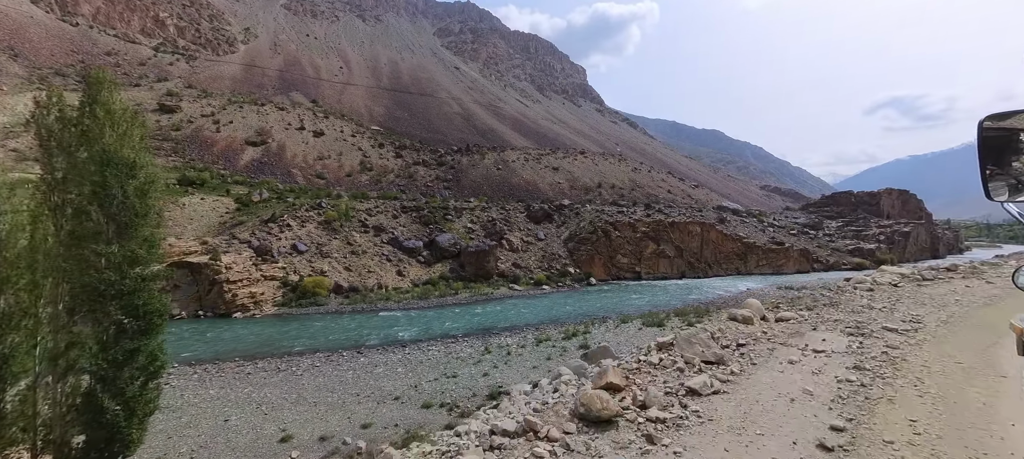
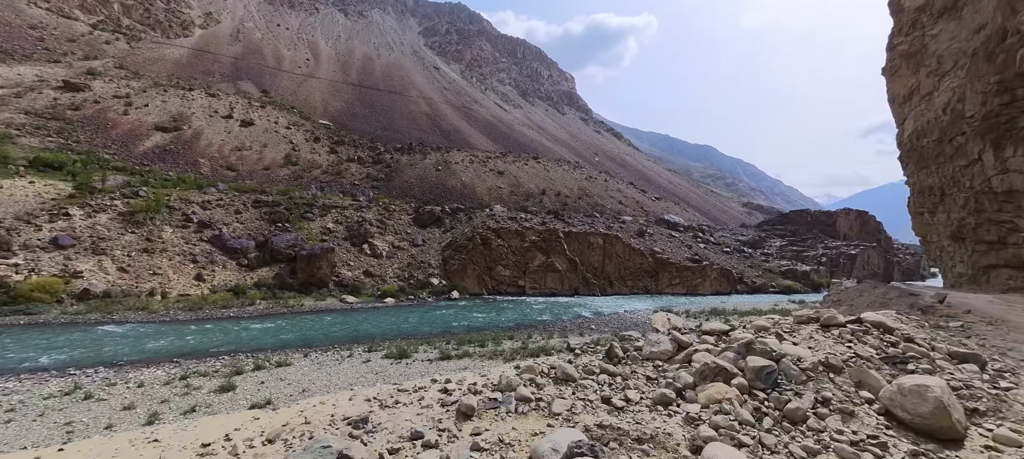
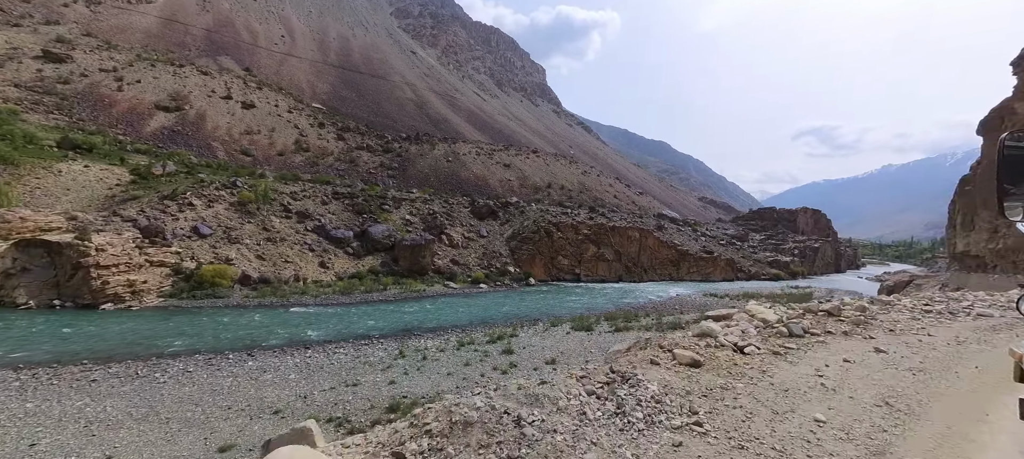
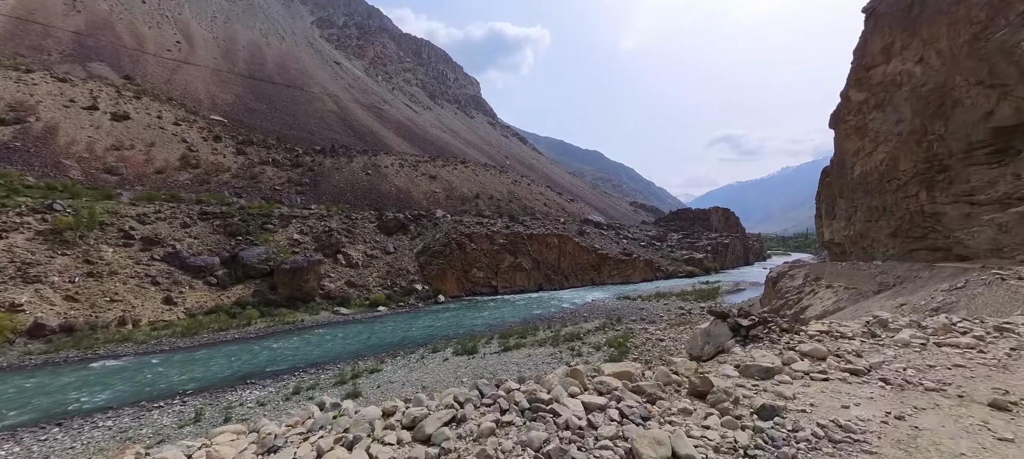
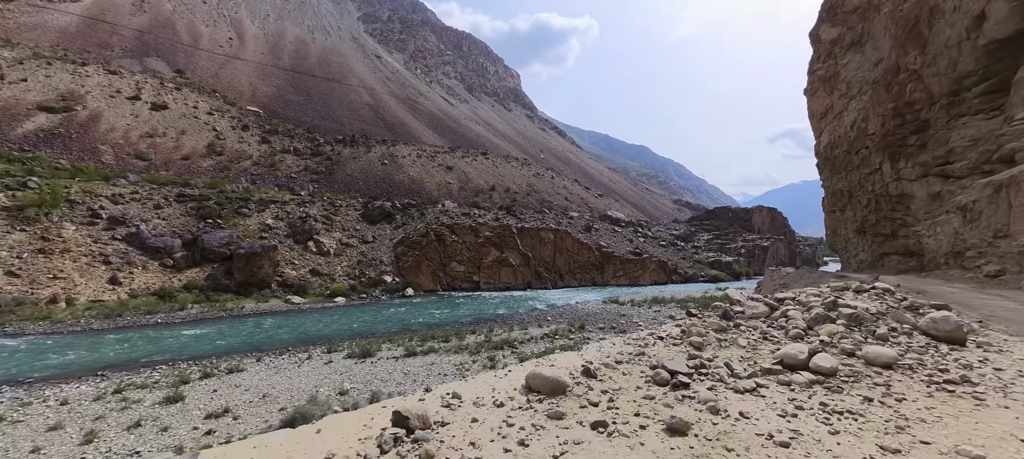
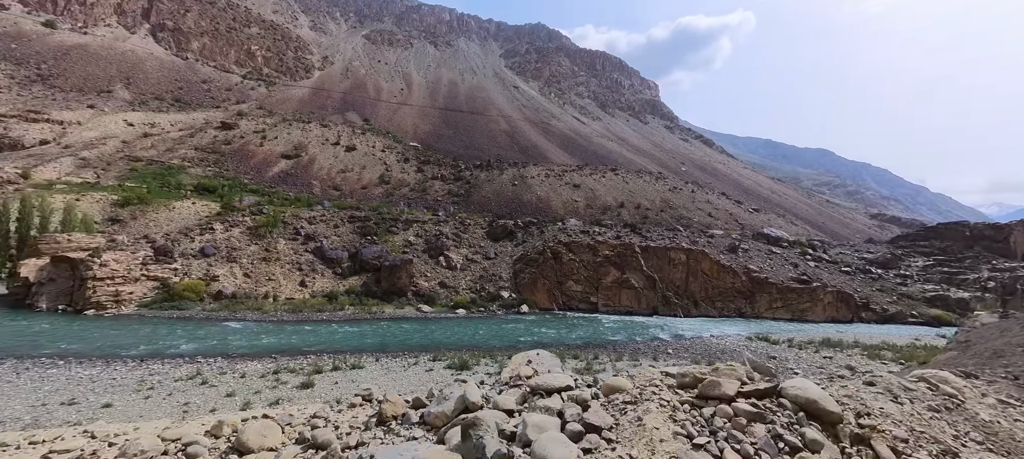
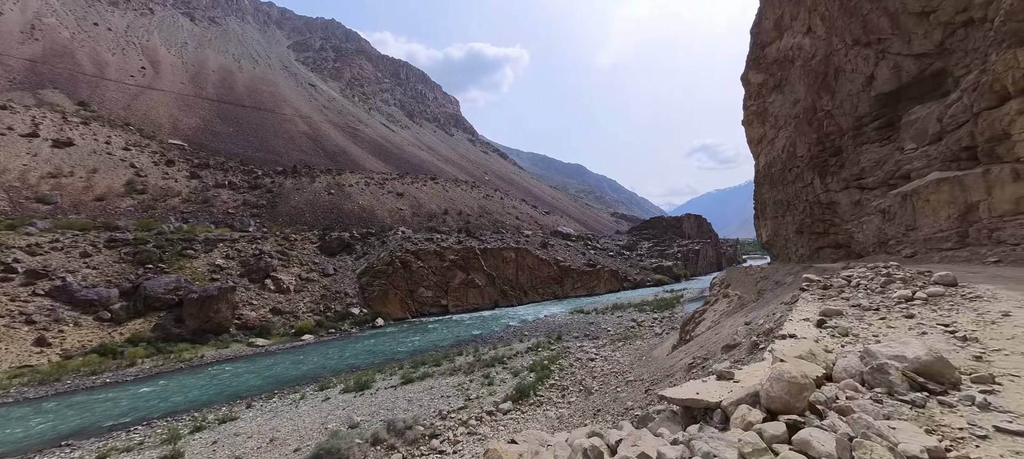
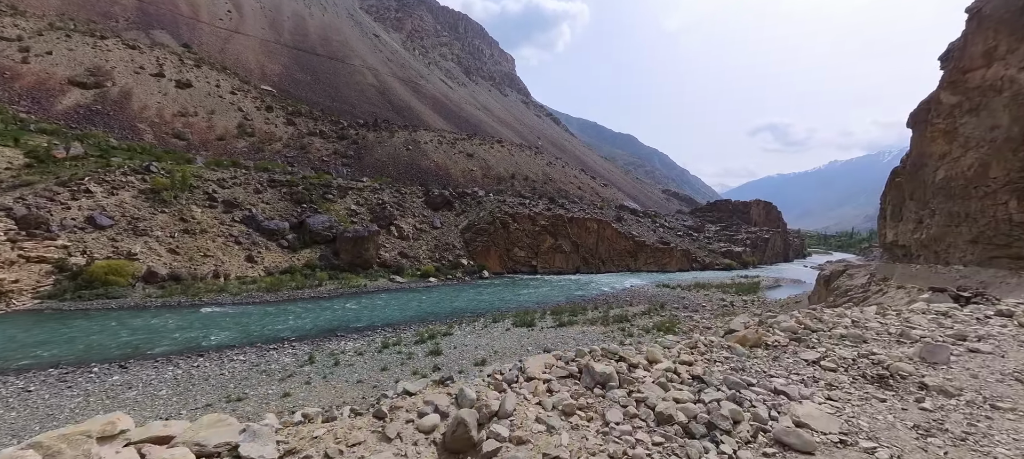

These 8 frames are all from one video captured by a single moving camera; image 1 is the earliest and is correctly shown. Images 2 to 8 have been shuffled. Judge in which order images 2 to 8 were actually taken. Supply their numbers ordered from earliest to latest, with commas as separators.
3, 8, 4, 7, 5, 2, 6
